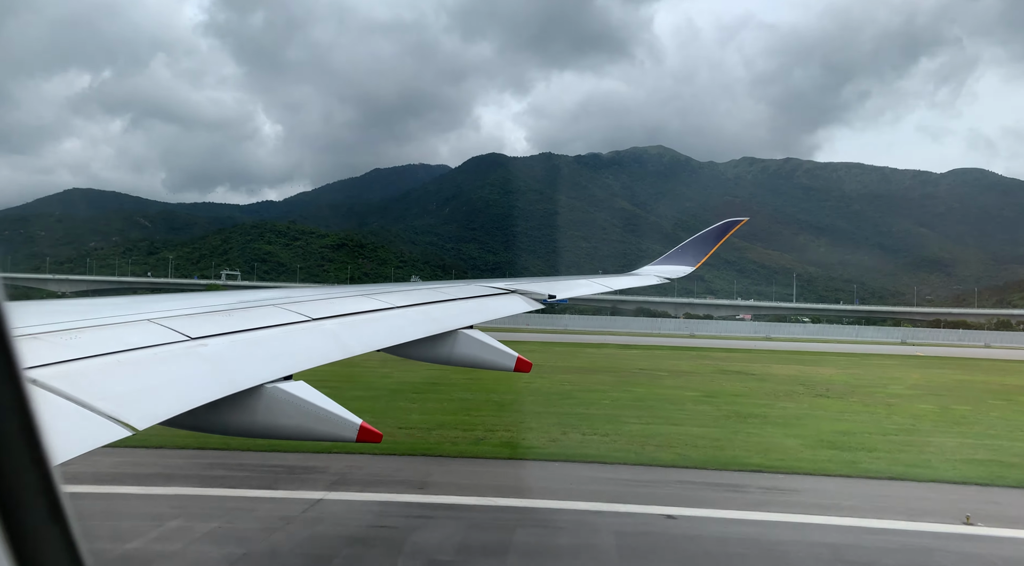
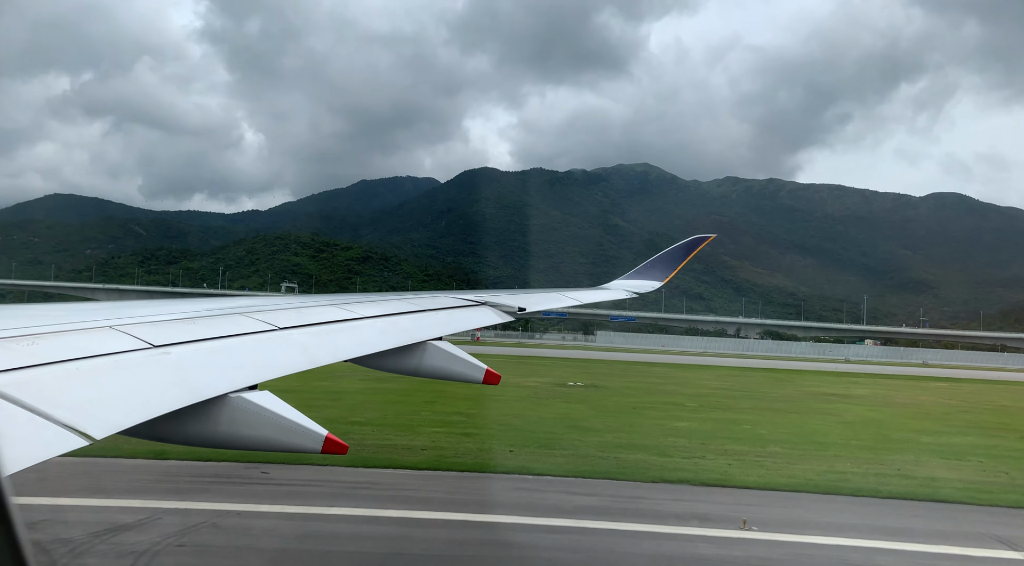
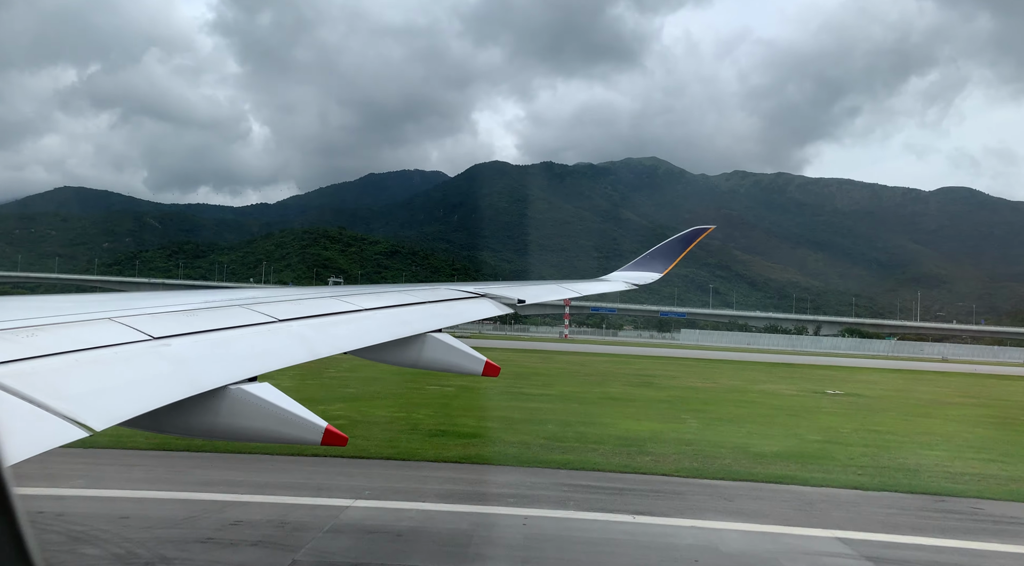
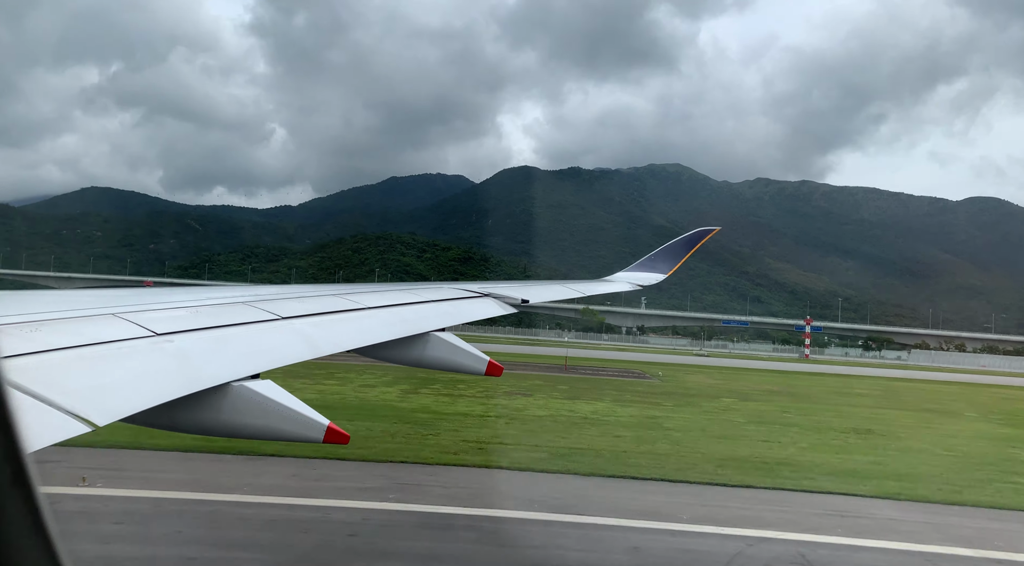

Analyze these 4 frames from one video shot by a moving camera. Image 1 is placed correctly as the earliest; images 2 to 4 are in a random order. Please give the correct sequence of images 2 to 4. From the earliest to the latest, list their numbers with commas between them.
2, 3, 4
